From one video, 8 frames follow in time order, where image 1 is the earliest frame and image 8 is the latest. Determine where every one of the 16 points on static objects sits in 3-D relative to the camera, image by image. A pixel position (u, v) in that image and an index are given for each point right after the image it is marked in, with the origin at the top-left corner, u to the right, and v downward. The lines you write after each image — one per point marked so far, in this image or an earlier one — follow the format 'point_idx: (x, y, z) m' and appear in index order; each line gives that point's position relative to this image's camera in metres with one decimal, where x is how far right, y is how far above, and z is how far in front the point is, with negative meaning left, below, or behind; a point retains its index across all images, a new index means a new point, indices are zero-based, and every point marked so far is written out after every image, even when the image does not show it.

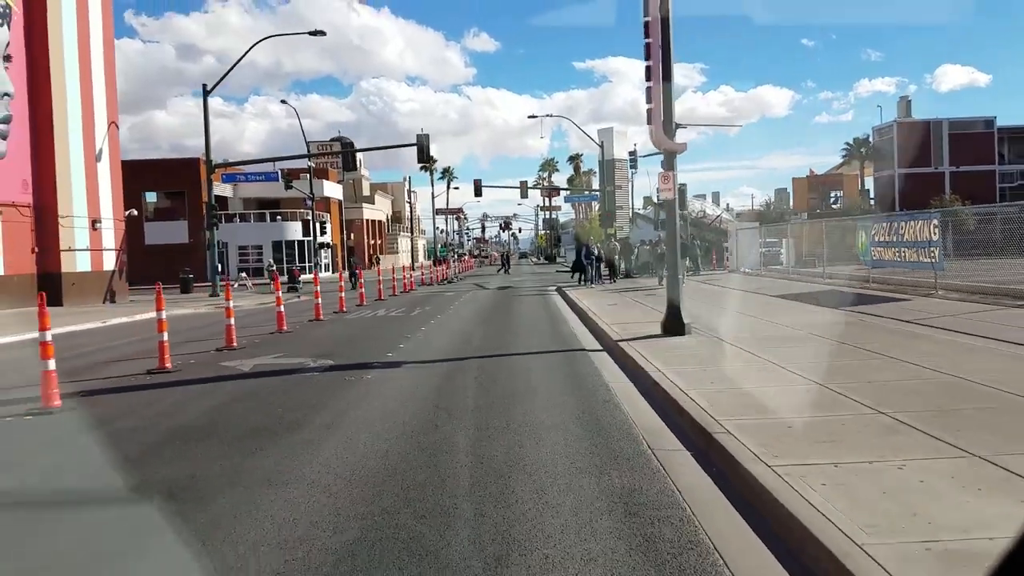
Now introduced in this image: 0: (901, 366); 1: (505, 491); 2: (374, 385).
0: (+5.0, -1.0, +9.3) m
1: (-0.1, -1.6, +5.4) m
2: (-1.8, -1.3, +9.4) m
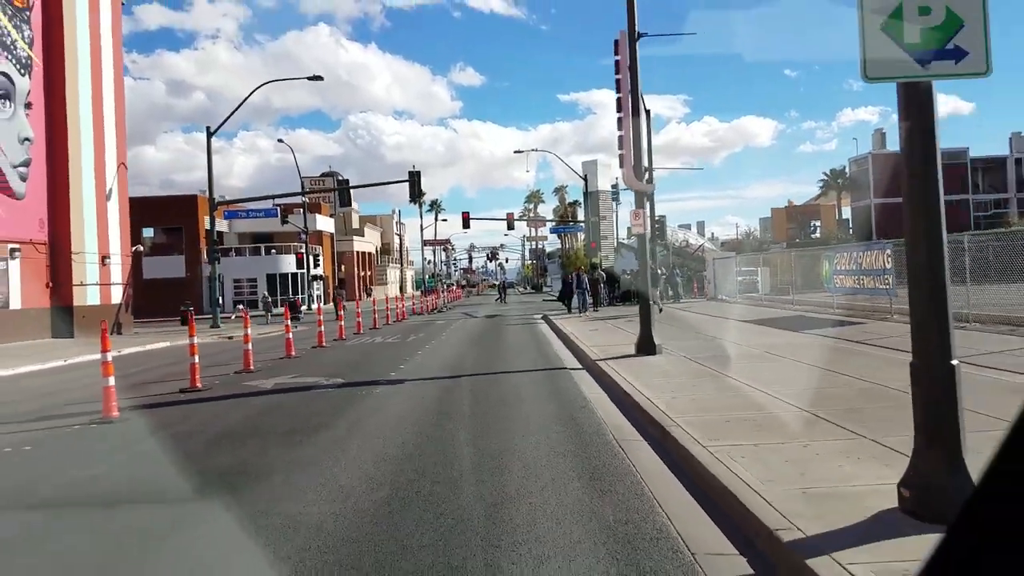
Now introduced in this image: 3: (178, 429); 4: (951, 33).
0: (+4.9, -1.4, +10.9) m
1: (-0.1, -1.8, +6.8) m
2: (-2.0, -1.7, +10.8) m
3: (-4.2, -1.8, +8.8) m
4: (+3.0, +1.7, +4.8) m
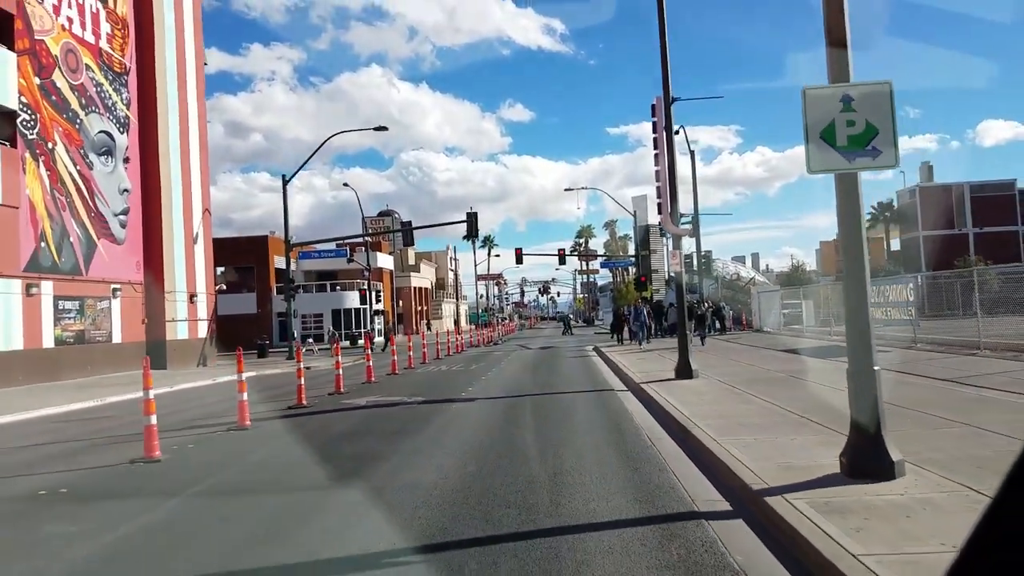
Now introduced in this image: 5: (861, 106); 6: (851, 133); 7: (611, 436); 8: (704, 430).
0: (+5.8, -1.9, +12.7) m
1: (+0.5, -2.2, +8.9) m
2: (-1.0, -2.3, +13.0) m
3: (-3.4, -2.4, +11.3) m
4: (+3.5, +1.4, +6.9) m
5: (+3.4, +1.8, +7.0) m
6: (+3.3, +1.5, +6.9) m
7: (+1.4, -2.2, +10.3) m
8: (+2.6, -1.9, +9.8) m
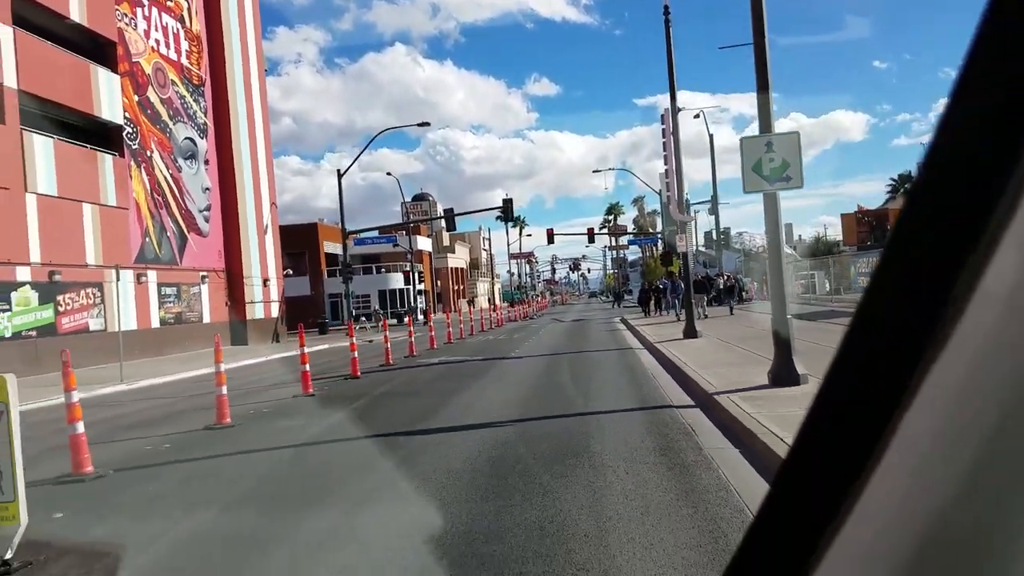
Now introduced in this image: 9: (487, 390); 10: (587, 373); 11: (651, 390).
0: (+6.8, -1.3, +16.4) m
1: (+1.3, -1.8, +12.9) m
2: (0.0, -1.9, +17.0) m
3: (-2.5, -2.0, +15.4) m
4: (+4.1, +1.8, +10.6) m
5: (+4.0, +2.1, +10.7) m
6: (+3.9, +1.8, +10.6) m
7: (+2.3, -1.8, +14.2) m
8: (+3.5, -1.5, +13.6) m
9: (-0.5, -1.9, +13.4) m
10: (+1.6, -1.8, +15.4) m
11: (+2.3, -1.7, +12.1) m
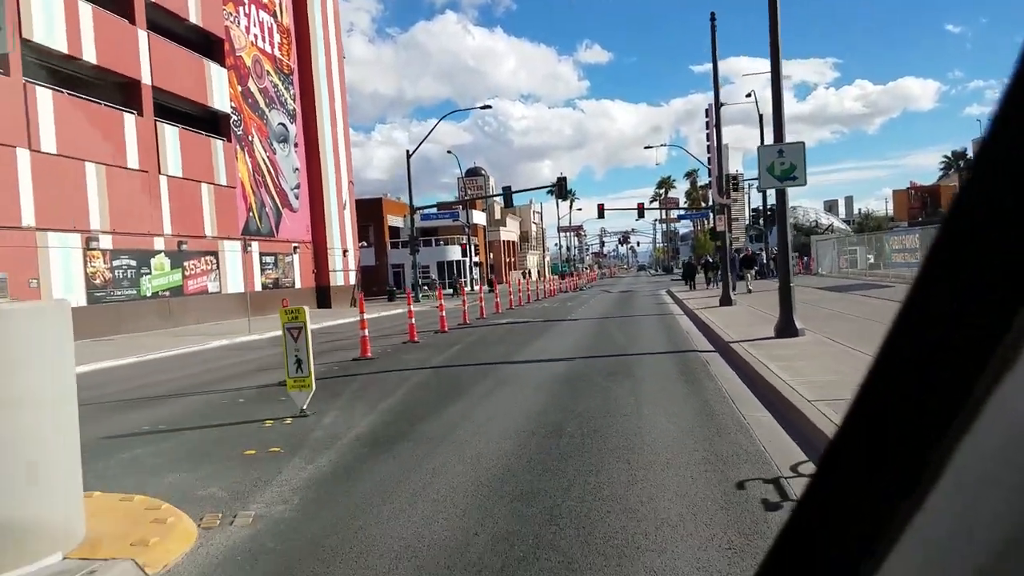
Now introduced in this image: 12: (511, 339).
0: (+8.4, -0.6, +19.5) m
1: (+2.8, -1.2, +16.4) m
2: (+1.7, -1.1, +20.7) m
3: (-0.9, -1.3, +19.2) m
4: (+5.4, +2.3, +13.9) m
5: (+5.4, +2.6, +13.9) m
6: (+5.2, +2.3, +13.9) m
7: (+3.8, -1.1, +17.7) m
8: (+4.9, -0.9, +17.0) m
9: (+1.0, -1.3, +17.1) m
10: (+3.2, -1.1, +19.0) m
11: (+3.7, -1.1, +15.6) m
12: (+0.1, -1.3, +18.1) m
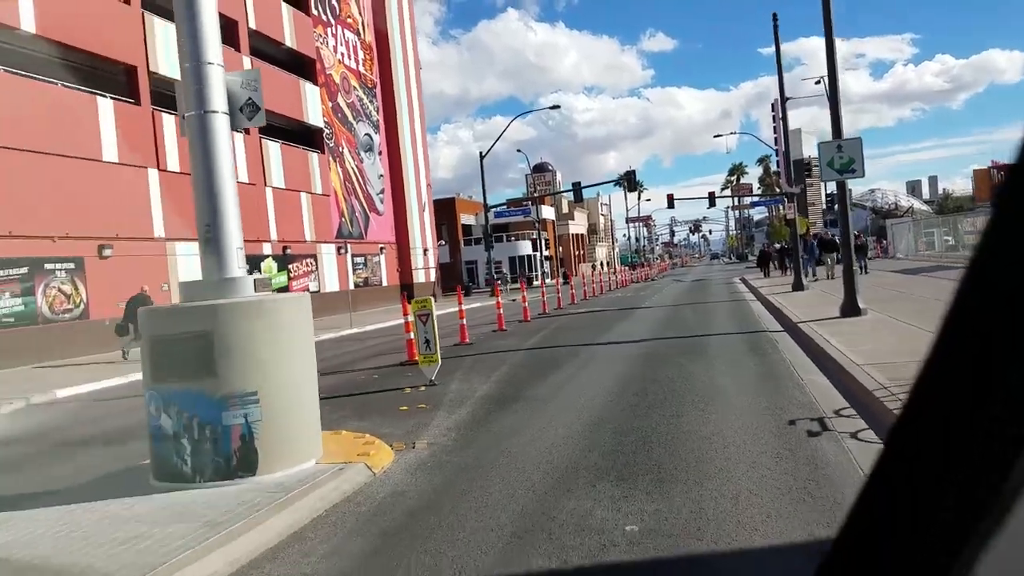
0: (+10.7, -0.2, +20.5) m
1: (+4.8, -0.9, +17.9) m
2: (+4.2, -0.8, +22.3) m
3: (+1.5, -1.0, +21.0) m
4: (+7.1, +2.6, +15.1) m
5: (+7.0, +2.9, +15.1) m
6: (+6.9, +2.7, +15.1) m
7: (+6.0, -0.8, +19.1) m
8: (+7.0, -0.5, +18.3) m
9: (+3.1, -1.0, +18.8) m
10: (+5.5, -0.8, +20.4) m
11: (+5.7, -0.8, +17.0) m
12: (+2.3, -1.0, +19.8) m
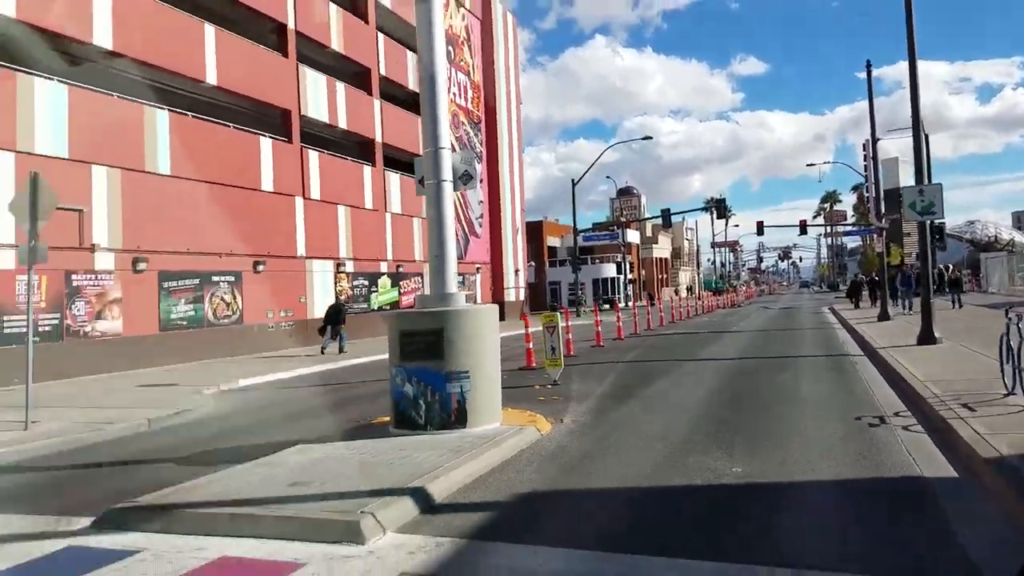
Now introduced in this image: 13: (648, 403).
0: (+13.8, -1.2, +21.8) m
1: (+7.6, -1.6, +19.8) m
2: (+7.4, -1.6, +24.2) m
3: (+4.6, -1.8, +23.3) m
4: (+9.7, +1.9, +16.9) m
5: (+9.7, +2.2, +16.9) m
6: (+9.6, +2.0, +16.9) m
7: (+8.9, -1.6, +20.9) m
8: (+9.9, -1.4, +20.0) m
9: (+6.0, -1.7, +20.9) m
10: (+8.6, -1.6, +22.2) m
11: (+8.4, -1.5, +18.8) m
12: (+5.3, -1.8, +22.0) m
13: (+2.2, -1.8, +11.2) m
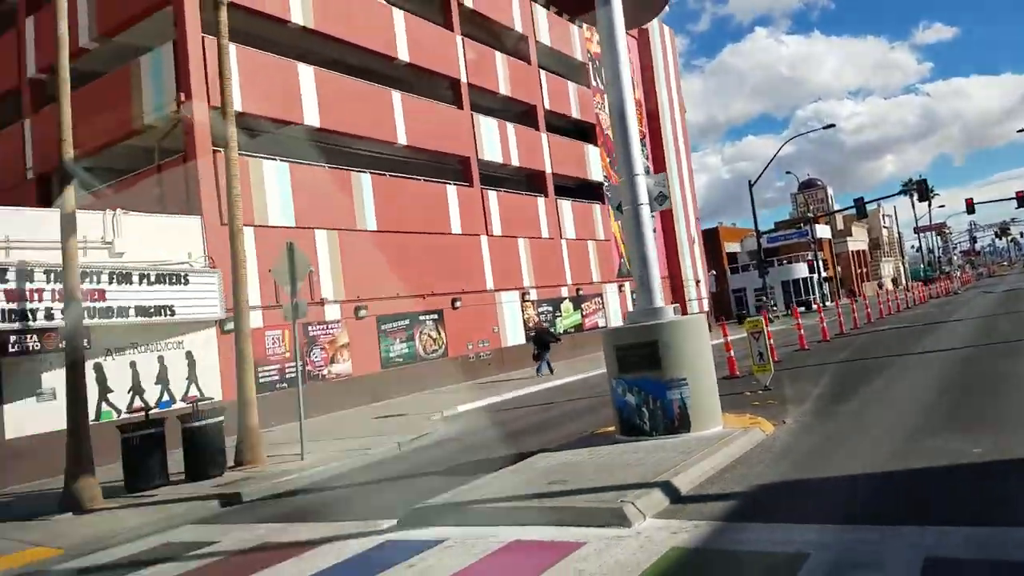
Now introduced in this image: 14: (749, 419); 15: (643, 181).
0: (+19.2, 0.0, +18.7) m
1: (+12.8, -1.1, +18.2) m
2: (+13.6, -1.2, +22.5) m
3: (+10.7, -1.6, +22.3) m
4: (+13.8, +2.7, +15.0) m
5: (+13.7, +3.0, +15.1) m
6: (+13.6, +2.7, +15.1) m
7: (+14.3, -0.9, +19.0) m
8: (+15.0, -0.6, +17.9) m
9: (+11.5, -1.4, +19.6) m
10: (+14.3, -1.0, +20.4) m
11: (+13.3, -0.9, +17.1) m
12: (+11.1, -1.5, +20.9) m
13: (+5.5, -1.7, +11.1) m
14: (+3.3, -1.8, +10.0) m
15: (+1.8, +1.5, +10.1) m
